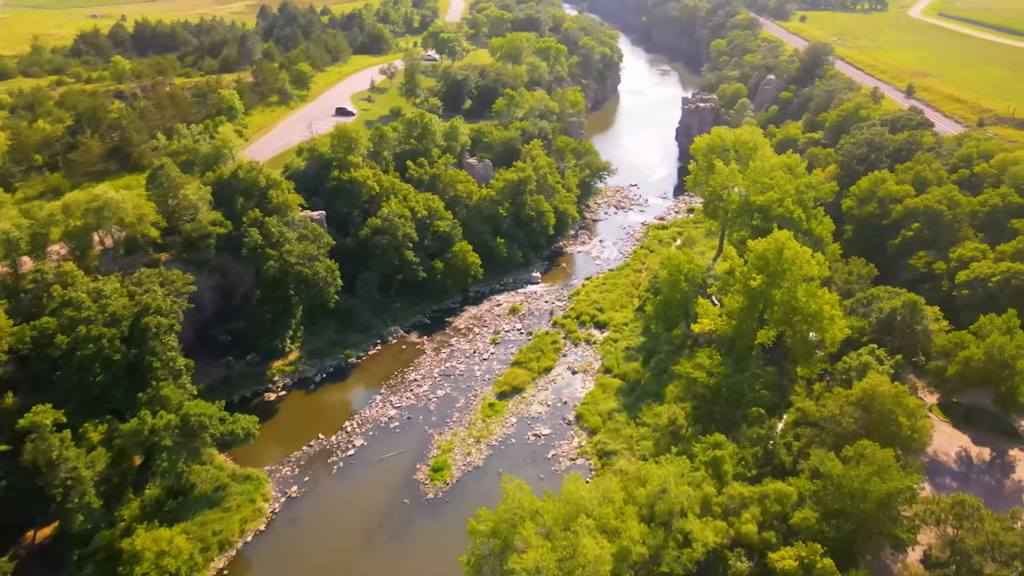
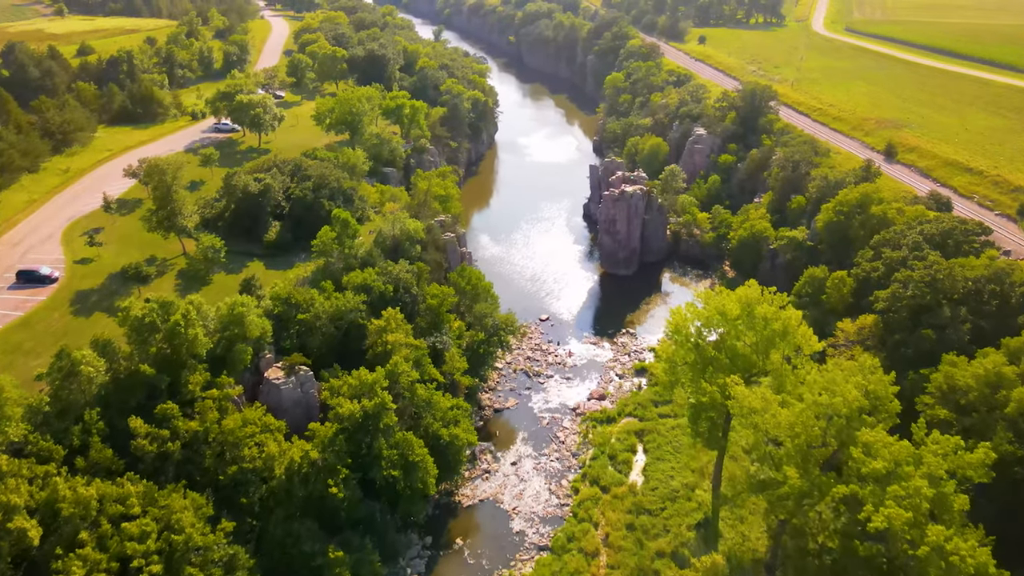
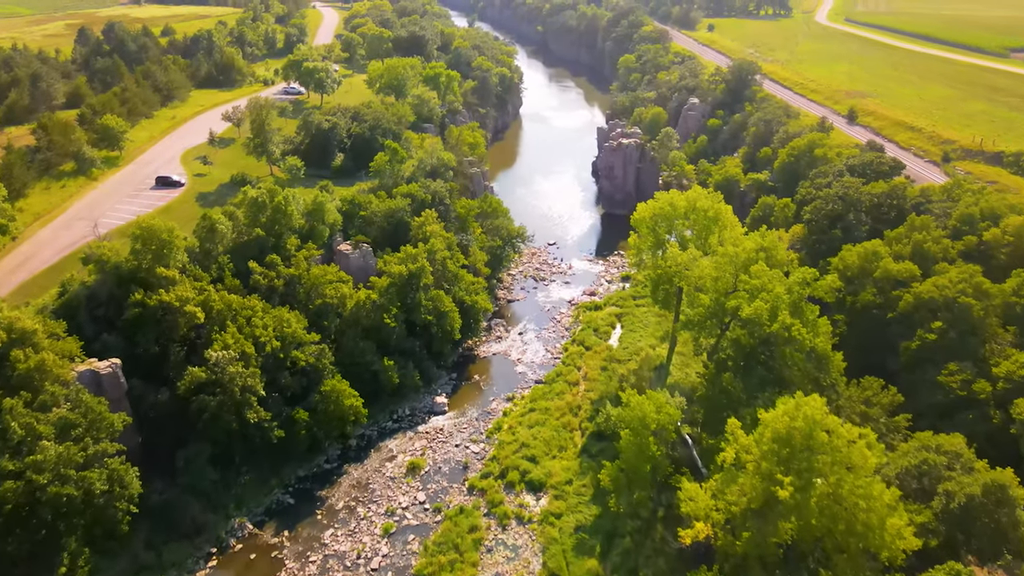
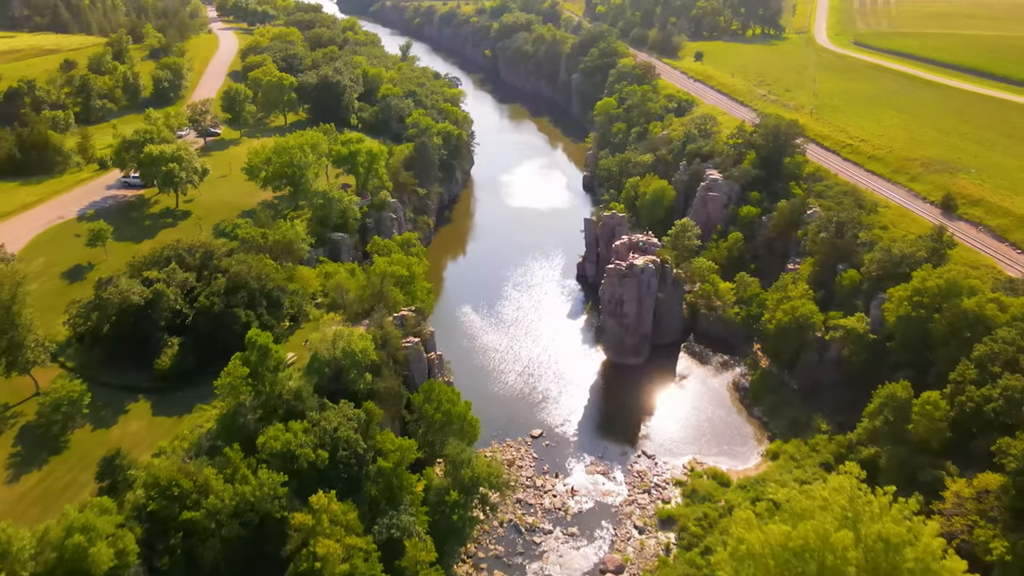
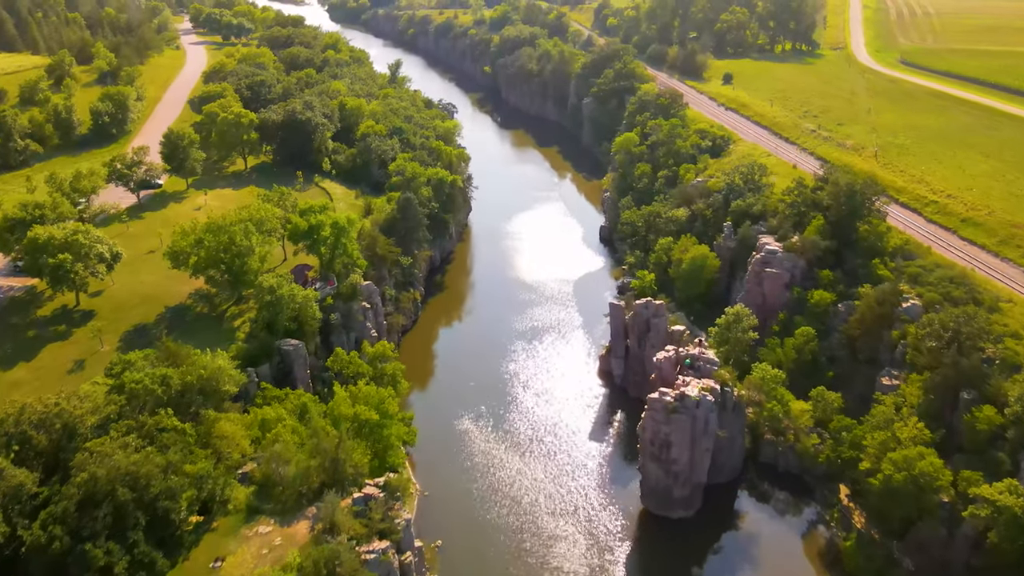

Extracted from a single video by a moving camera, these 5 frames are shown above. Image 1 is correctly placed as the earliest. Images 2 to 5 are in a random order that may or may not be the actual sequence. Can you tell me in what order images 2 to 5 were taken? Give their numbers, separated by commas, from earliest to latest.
3, 2, 4, 5
